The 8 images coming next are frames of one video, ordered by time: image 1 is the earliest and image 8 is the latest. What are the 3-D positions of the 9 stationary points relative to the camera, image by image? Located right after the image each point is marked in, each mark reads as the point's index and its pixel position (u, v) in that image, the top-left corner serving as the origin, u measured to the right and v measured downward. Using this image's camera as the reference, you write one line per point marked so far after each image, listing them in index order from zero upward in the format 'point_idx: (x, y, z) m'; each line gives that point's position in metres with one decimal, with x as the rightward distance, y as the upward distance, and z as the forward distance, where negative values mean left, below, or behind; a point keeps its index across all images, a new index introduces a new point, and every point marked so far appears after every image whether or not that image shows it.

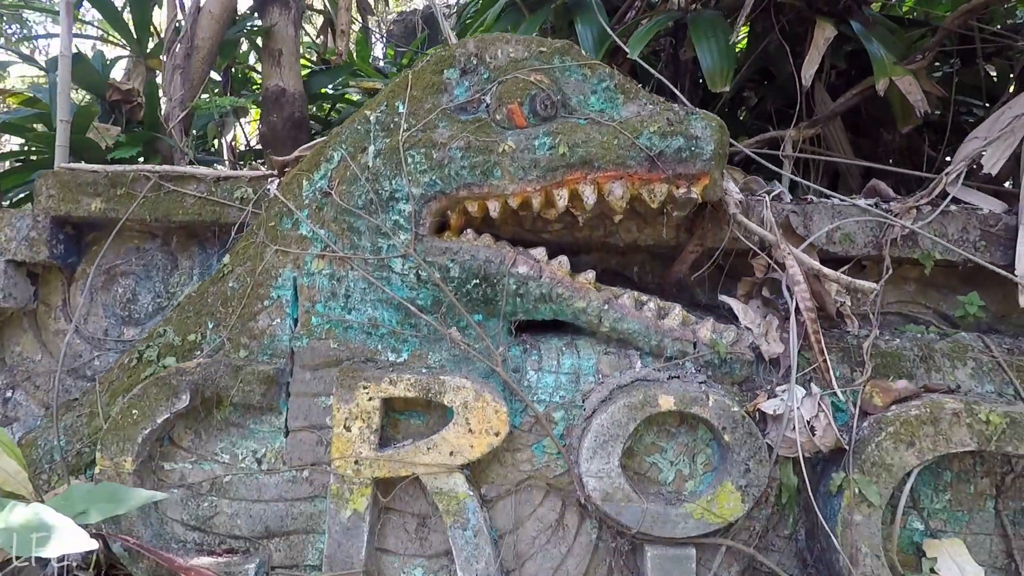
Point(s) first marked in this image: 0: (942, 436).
0: (+1.2, -0.4, +1.5) m
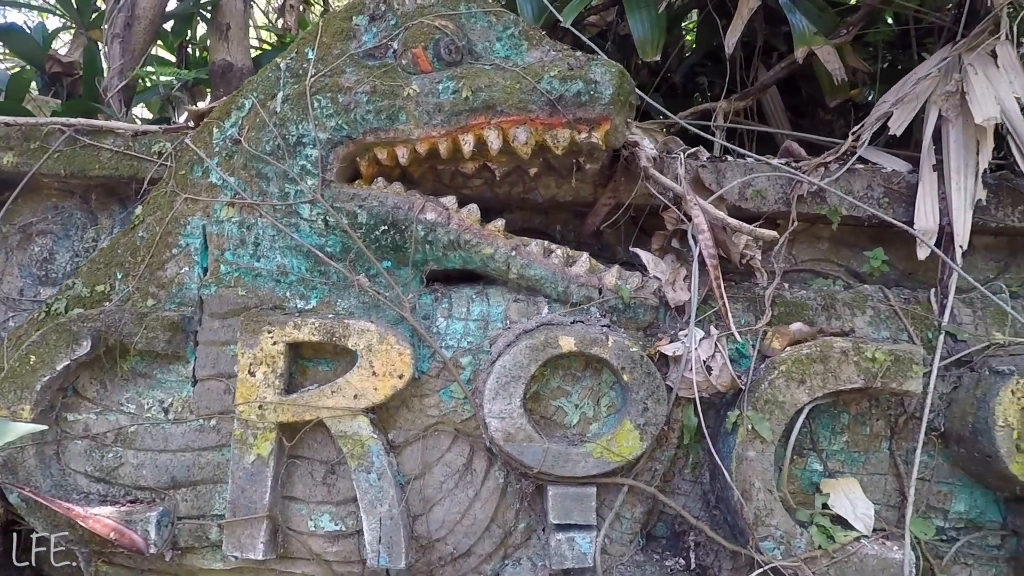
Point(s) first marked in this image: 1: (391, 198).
0: (+0.9, -0.3, +1.5) m
1: (-0.4, +0.3, +1.6) m
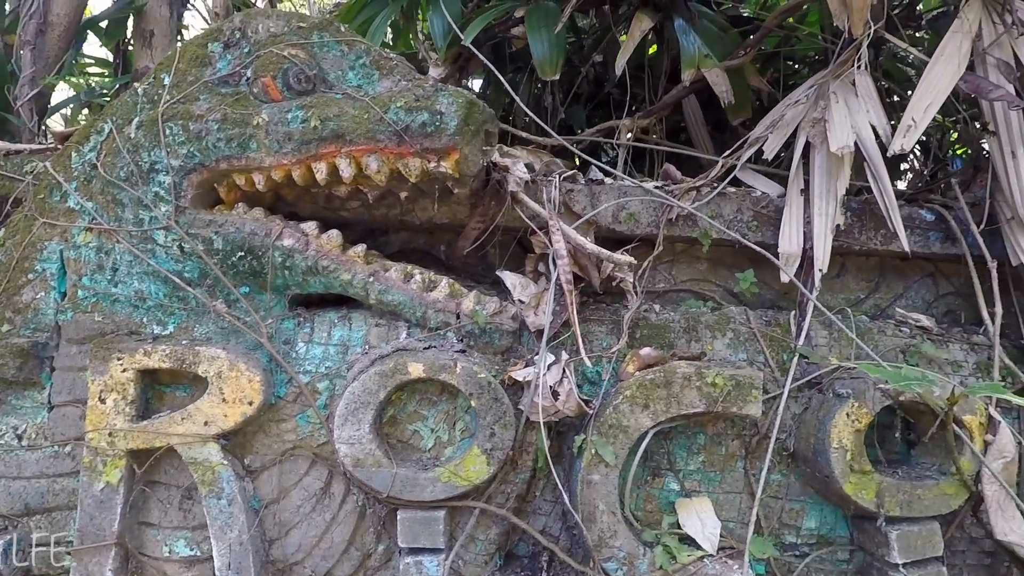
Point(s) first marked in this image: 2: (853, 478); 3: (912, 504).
0: (+0.5, -0.3, +1.6) m
1: (-0.8, +0.2, +1.6) m
2: (+1.0, -0.6, +1.6) m
3: (+1.2, -0.7, +1.6) m
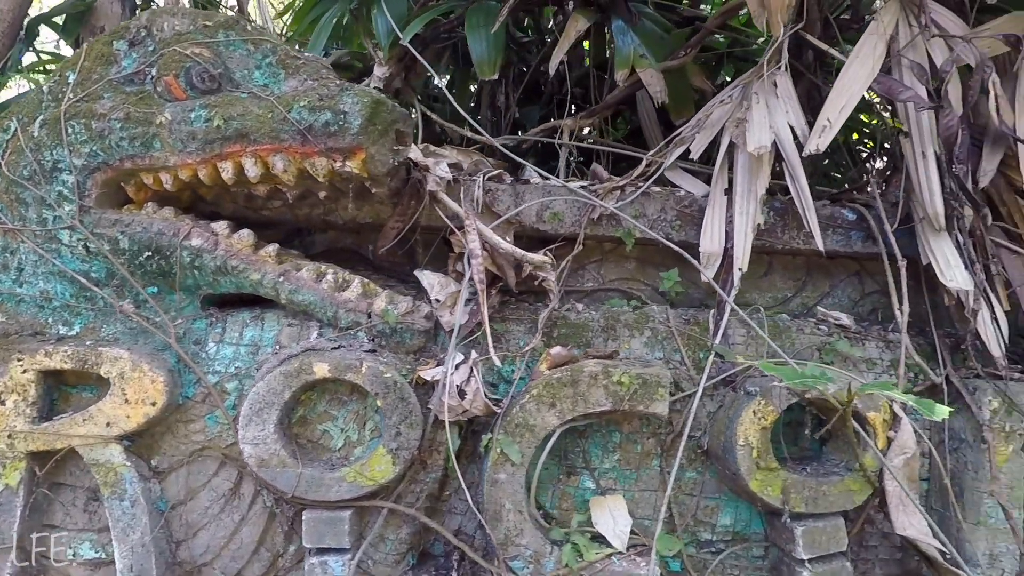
0: (+0.2, -0.3, +1.6) m
1: (-1.1, +0.2, +1.6) m
2: (+0.8, -0.6, +1.6) m
3: (+0.9, -0.7, +1.6) m
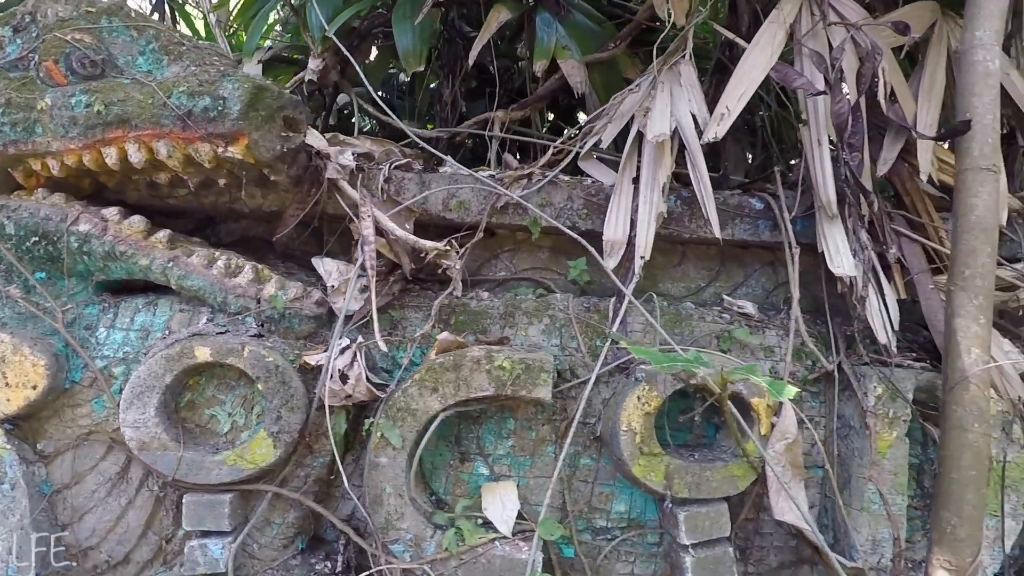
0: (-0.2, -0.3, +1.6) m
1: (-1.5, +0.2, +1.6) m
2: (+0.4, -0.5, +1.6) m
3: (+0.6, -0.6, +1.6) m
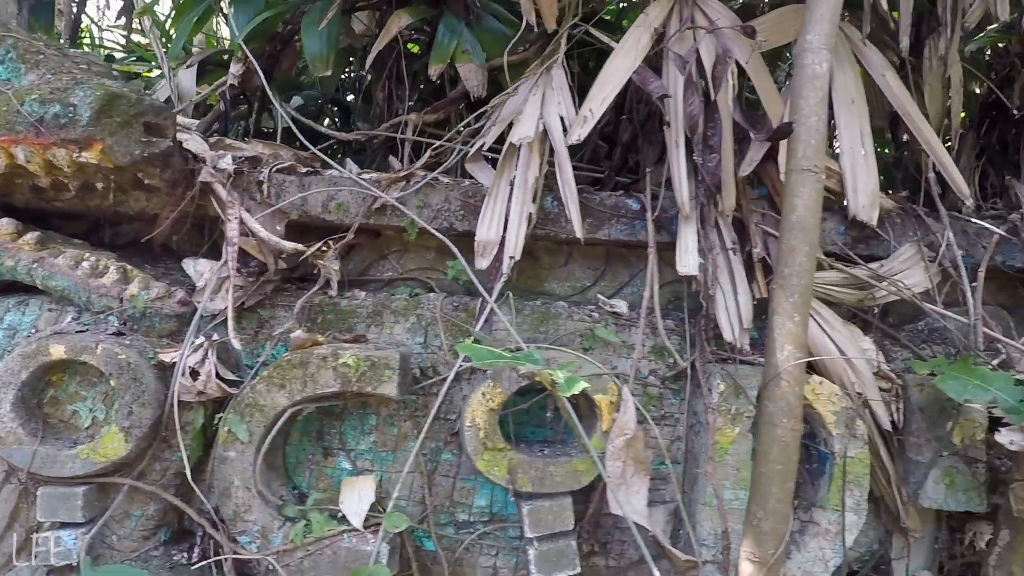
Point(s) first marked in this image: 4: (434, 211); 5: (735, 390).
0: (-0.6, -0.3, +1.6) m
1: (-2.0, +0.2, +1.7) m
2: (-0.1, -0.5, +1.7) m
3: (+0.1, -0.6, +1.7) m
4: (-0.3, +0.3, +2.1) m
5: (+0.7, -0.3, +1.7) m
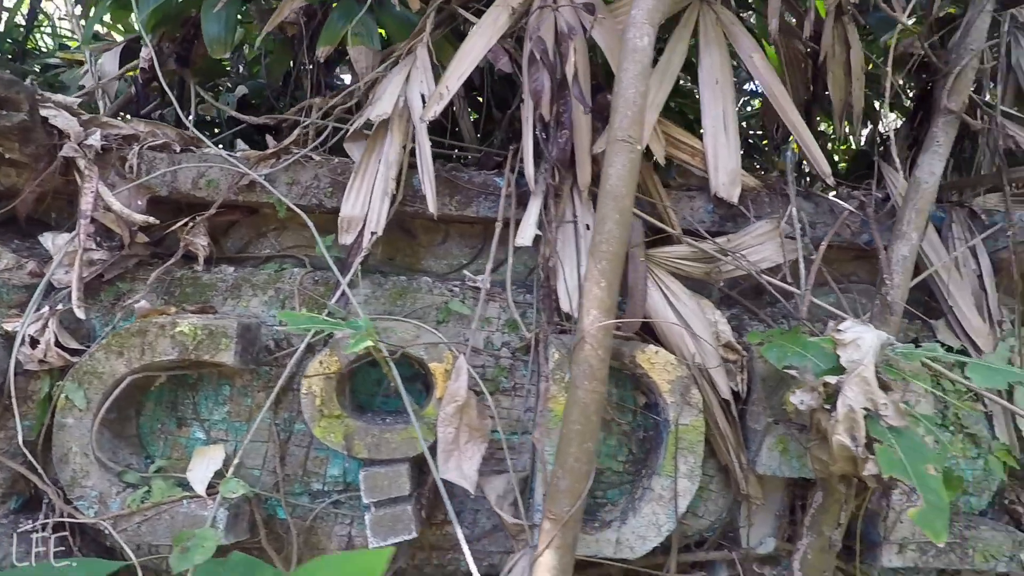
0: (-1.2, -0.2, +1.7) m
1: (-2.5, +0.3, +1.7) m
2: (-0.6, -0.4, +1.7) m
3: (-0.4, -0.5, +1.7) m
4: (-0.8, +0.4, +2.1) m
5: (+0.2, -0.2, +1.7) m
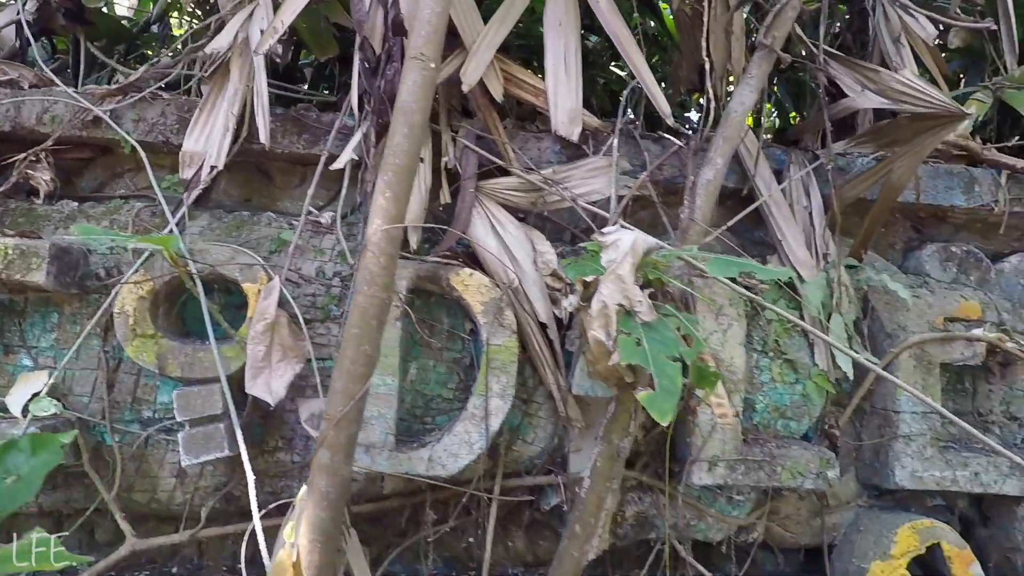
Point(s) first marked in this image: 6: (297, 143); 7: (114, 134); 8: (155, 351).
0: (-1.8, +0.1, +1.7) m
1: (-3.1, +0.6, +1.7) m
2: (-1.2, -0.2, +1.7) m
3: (-1.1, -0.3, +1.7) m
4: (-1.5, +0.7, +2.1) m
5: (-0.4, 0.0, +1.8) m
6: (-0.9, +0.6, +2.2) m
7: (-1.6, +0.6, +2.1) m
8: (-1.2, -0.2, +1.7) m
